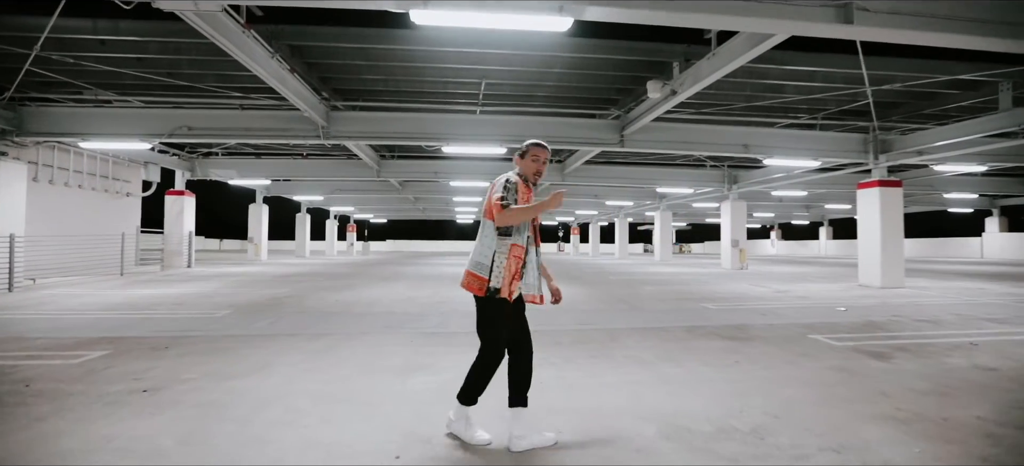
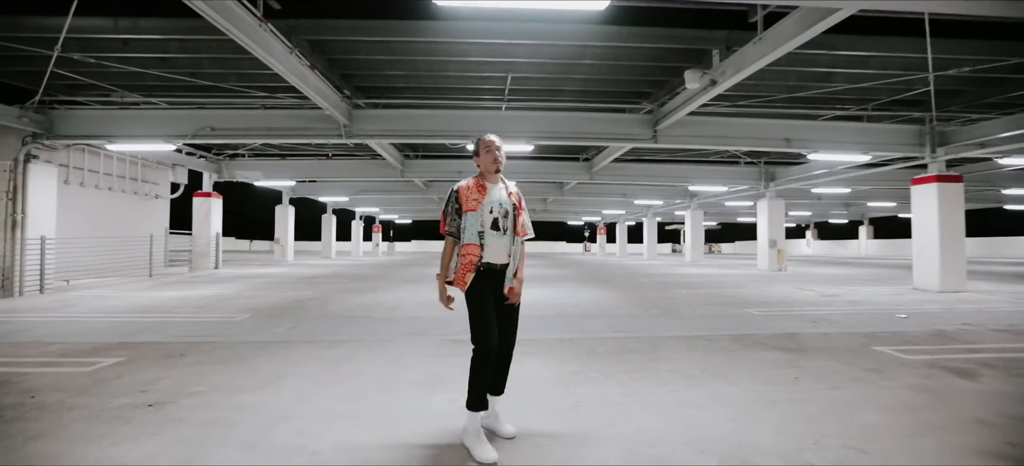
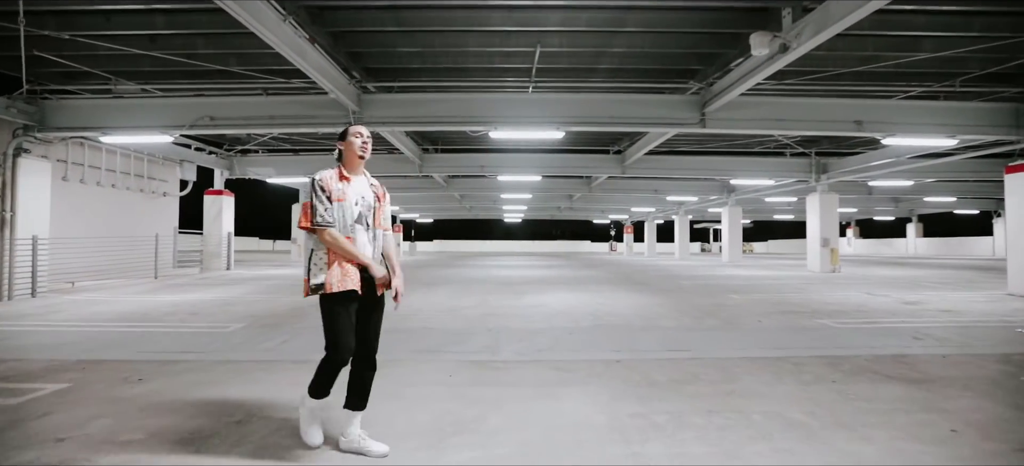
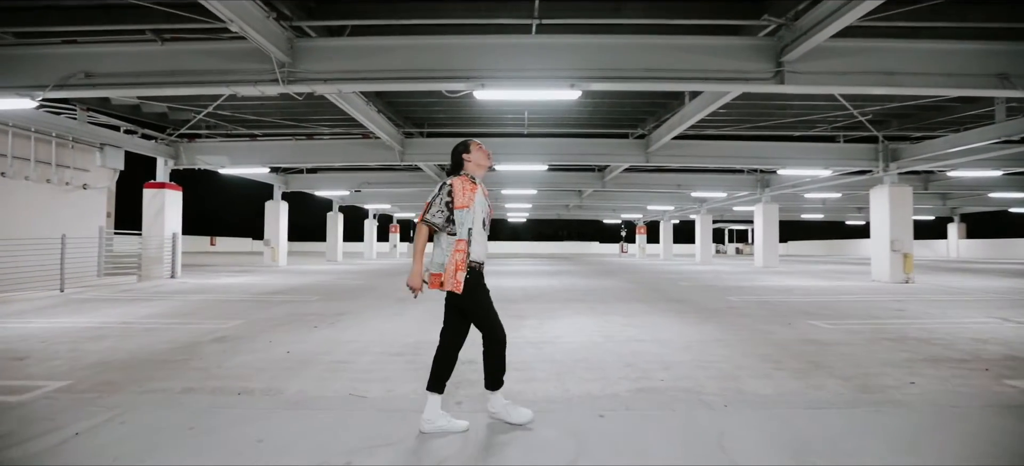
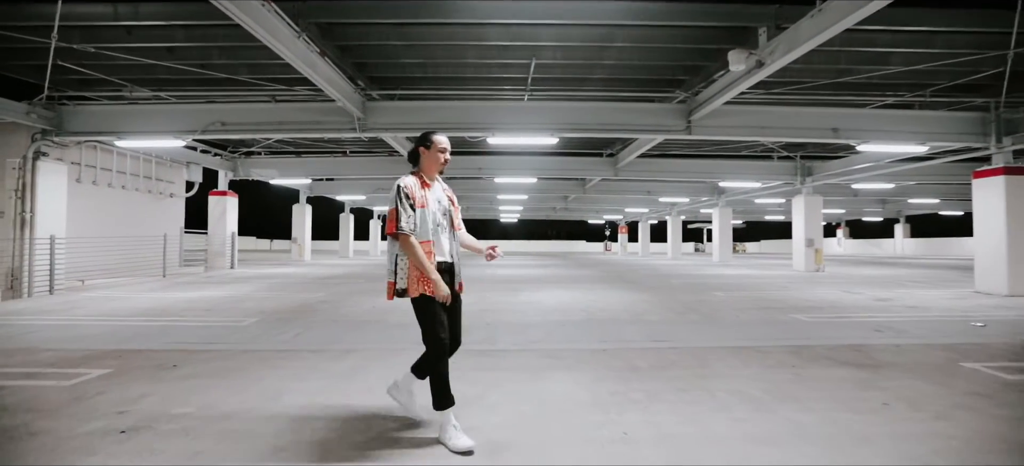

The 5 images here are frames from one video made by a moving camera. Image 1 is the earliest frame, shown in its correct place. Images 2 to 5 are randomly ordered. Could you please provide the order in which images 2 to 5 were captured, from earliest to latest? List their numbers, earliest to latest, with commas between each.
2, 5, 3, 4
